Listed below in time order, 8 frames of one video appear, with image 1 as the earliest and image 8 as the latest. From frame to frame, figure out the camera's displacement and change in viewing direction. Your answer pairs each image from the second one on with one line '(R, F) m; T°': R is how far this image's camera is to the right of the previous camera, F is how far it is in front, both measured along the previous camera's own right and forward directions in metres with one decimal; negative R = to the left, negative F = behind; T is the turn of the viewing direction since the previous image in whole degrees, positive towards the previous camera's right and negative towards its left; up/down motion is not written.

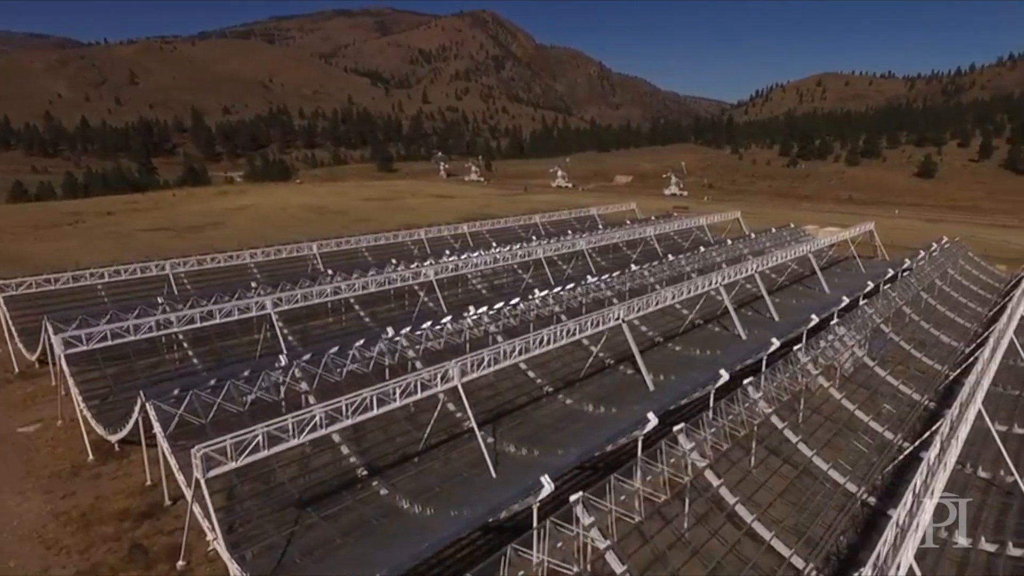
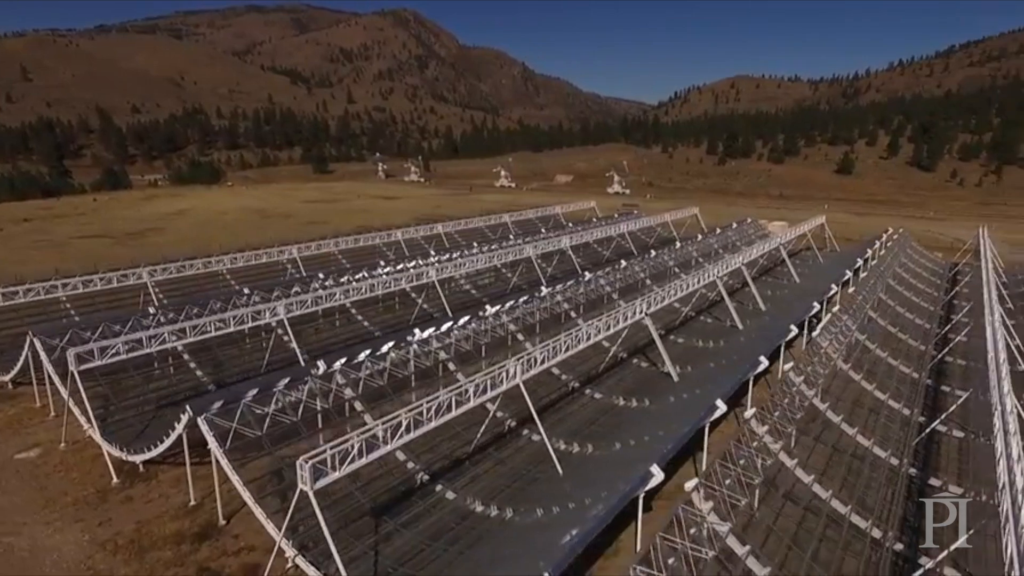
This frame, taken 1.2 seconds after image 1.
(-3.9, +0.2) m; +6°
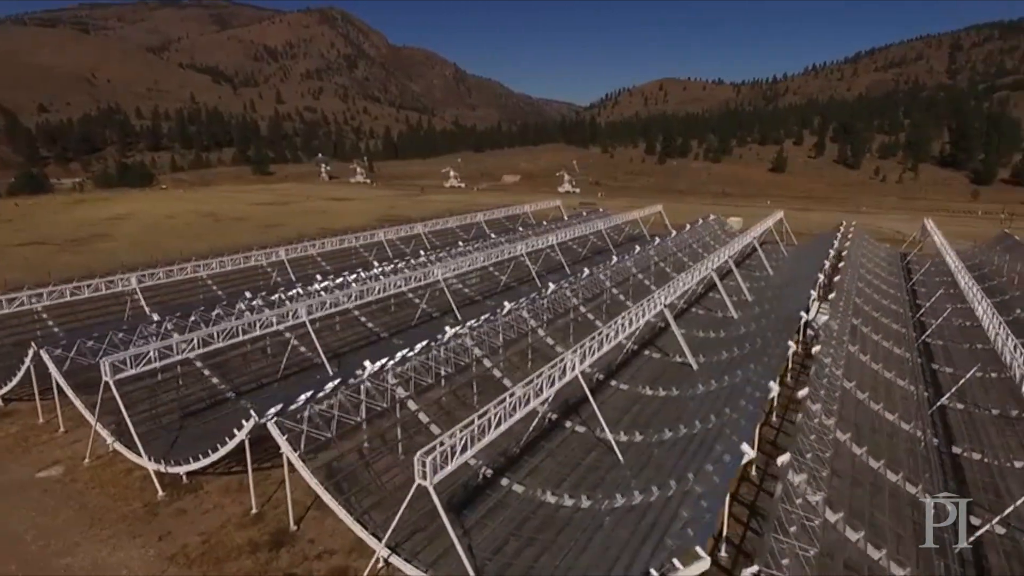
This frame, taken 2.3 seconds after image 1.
(-3.7, -0.2) m; +6°
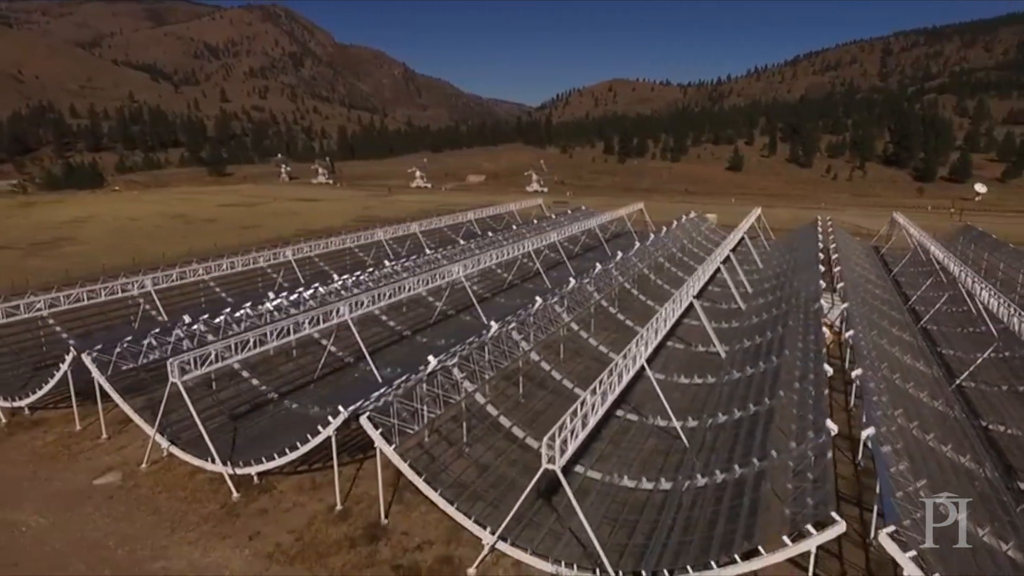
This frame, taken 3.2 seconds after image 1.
(-3.6, -0.4) m; +4°
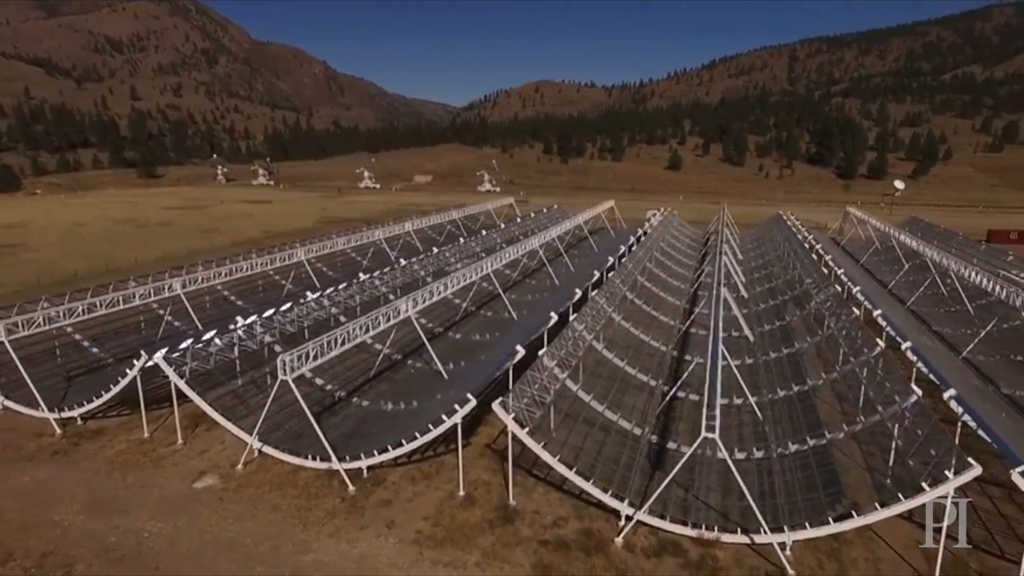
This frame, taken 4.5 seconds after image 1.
(-5.4, -0.6) m; +6°
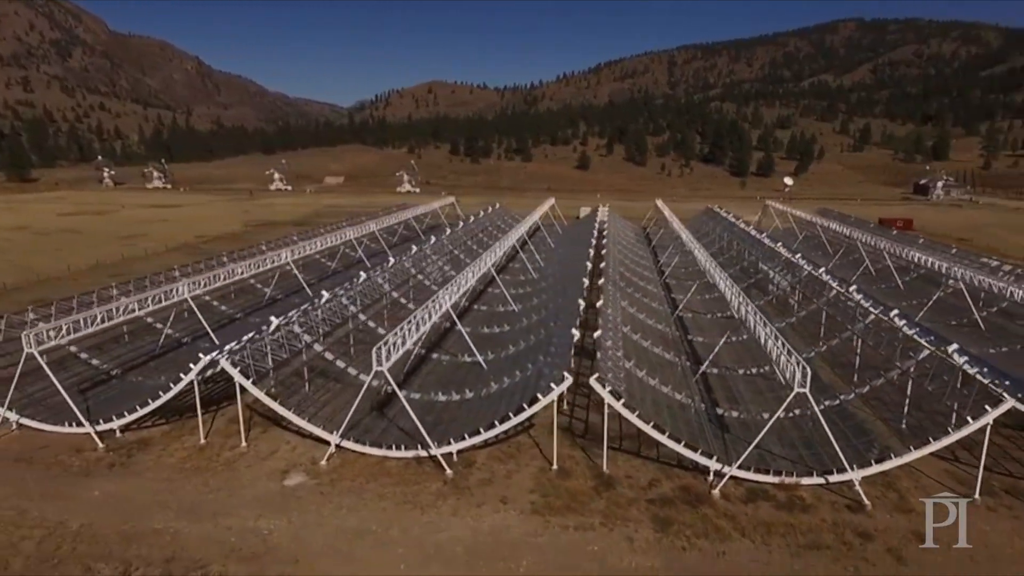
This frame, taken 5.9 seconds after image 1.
(-5.8, -0.8) m; +9°
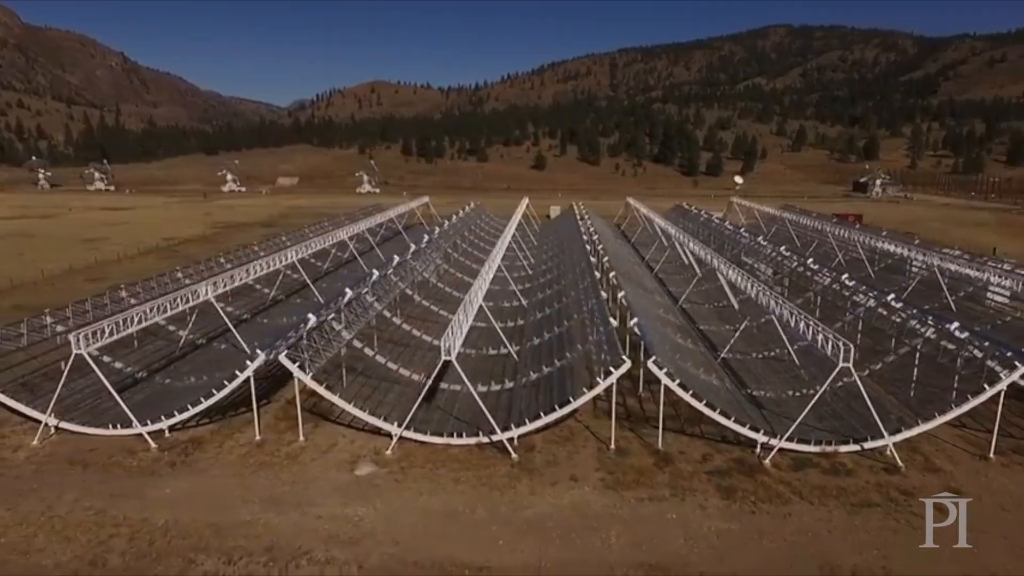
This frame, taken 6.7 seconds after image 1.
(-3.7, -0.8) m; +5°
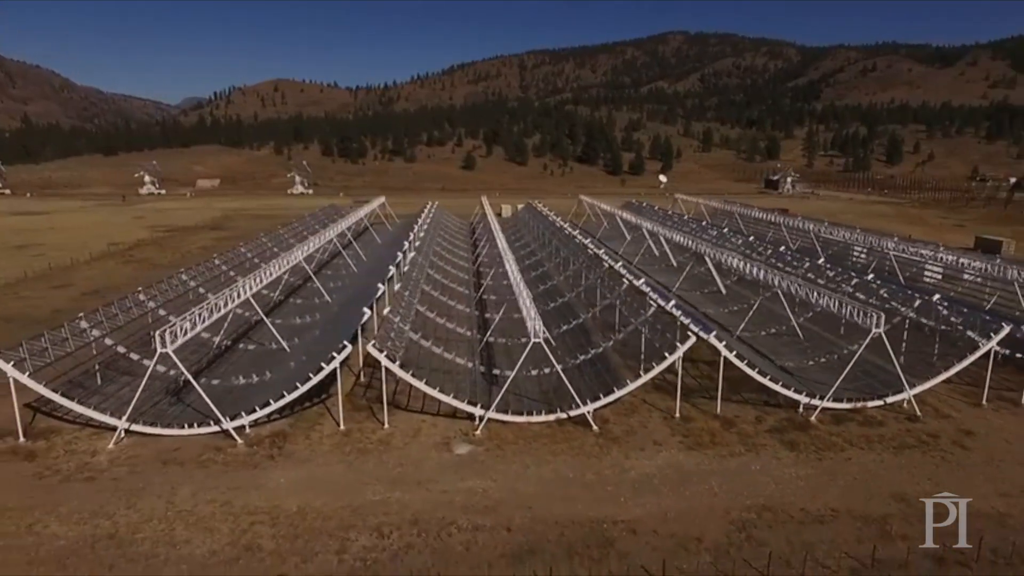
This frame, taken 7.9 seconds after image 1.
(-5.7, -1.2) m; +8°
